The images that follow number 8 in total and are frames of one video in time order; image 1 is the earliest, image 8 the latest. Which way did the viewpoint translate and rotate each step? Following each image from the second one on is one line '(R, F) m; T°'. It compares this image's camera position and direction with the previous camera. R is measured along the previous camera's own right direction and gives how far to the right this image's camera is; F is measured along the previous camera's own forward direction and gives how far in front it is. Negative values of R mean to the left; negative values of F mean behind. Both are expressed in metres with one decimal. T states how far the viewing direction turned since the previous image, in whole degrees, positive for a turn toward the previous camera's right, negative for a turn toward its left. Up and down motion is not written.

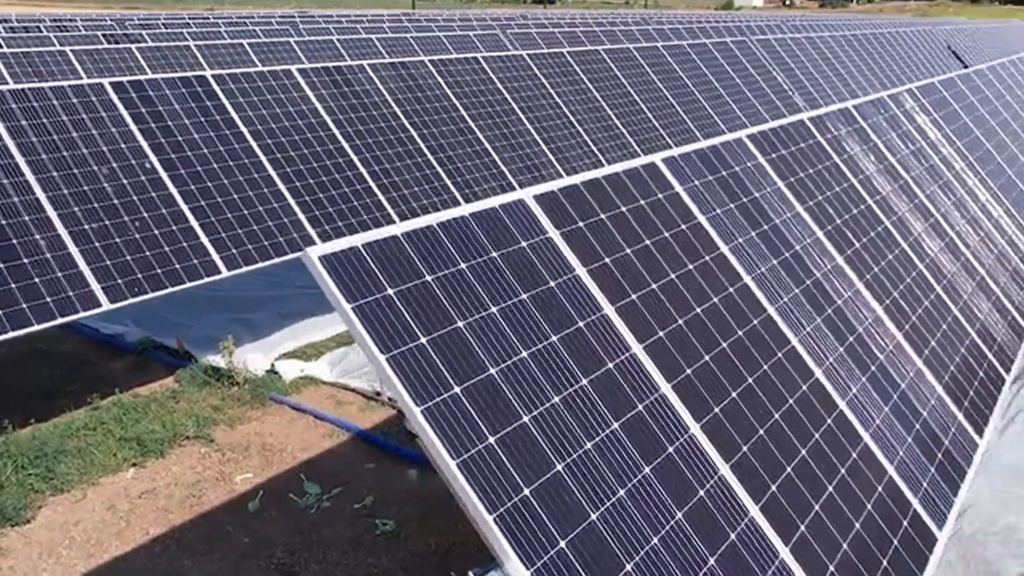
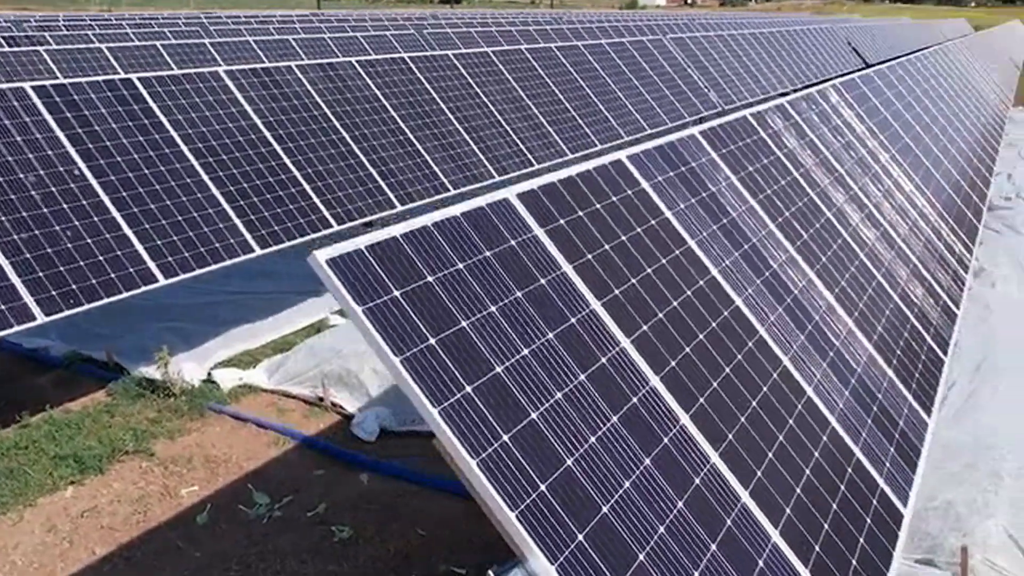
(-0.4, 0.0) m; +5°
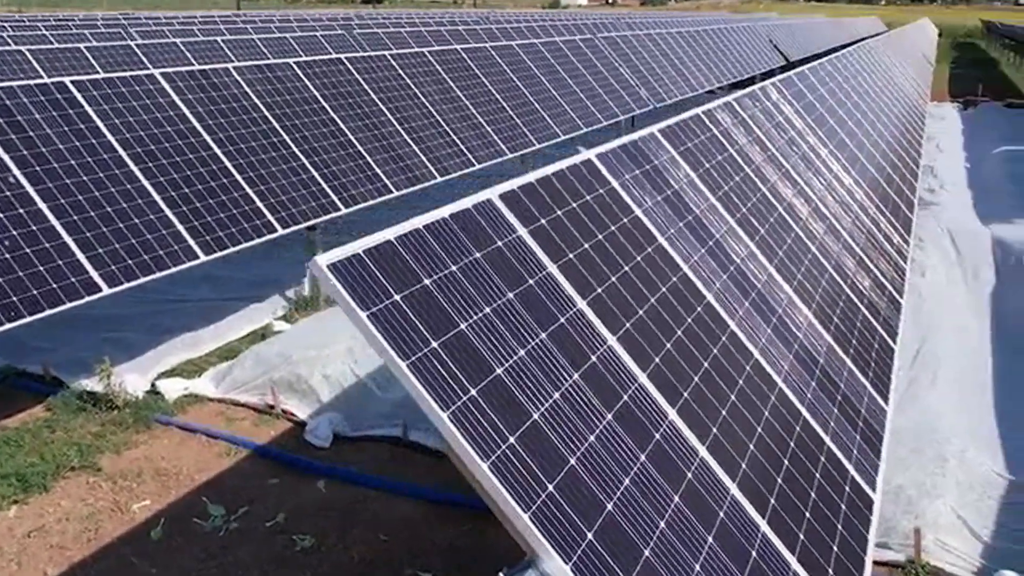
(-0.3, 0.0) m; +4°
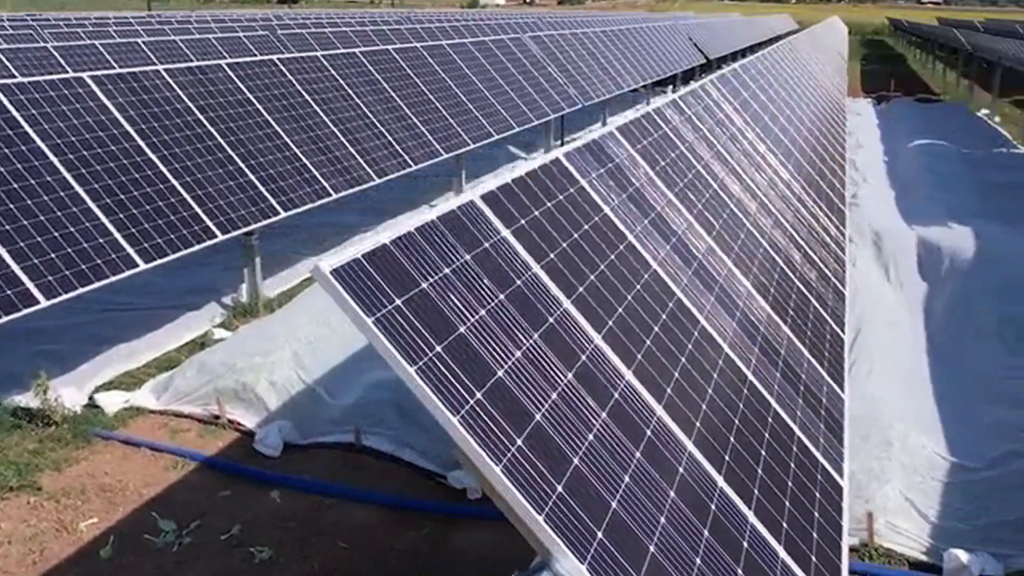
(-0.3, 0.0) m; +5°
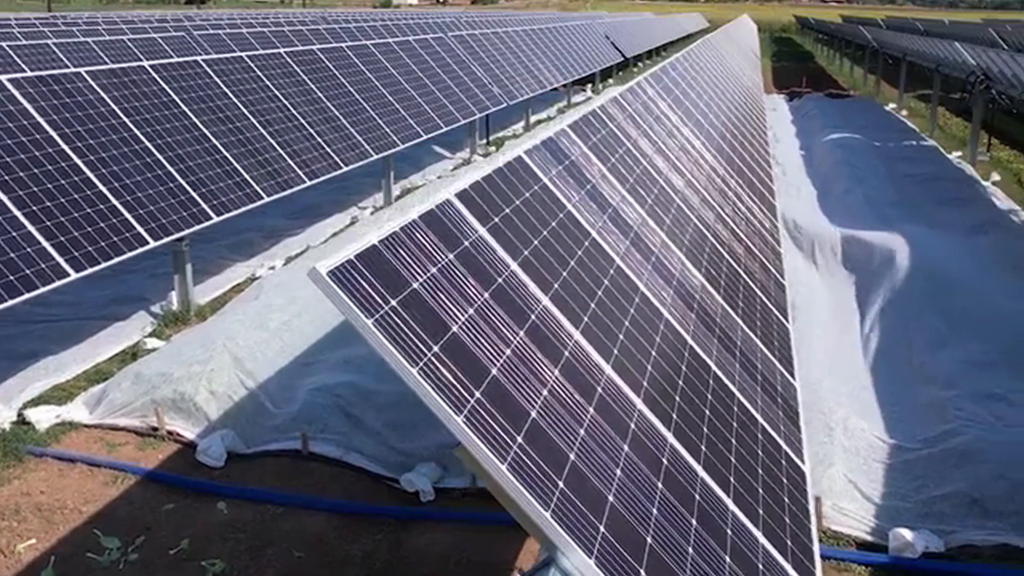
(-0.3, 0.0) m; +5°
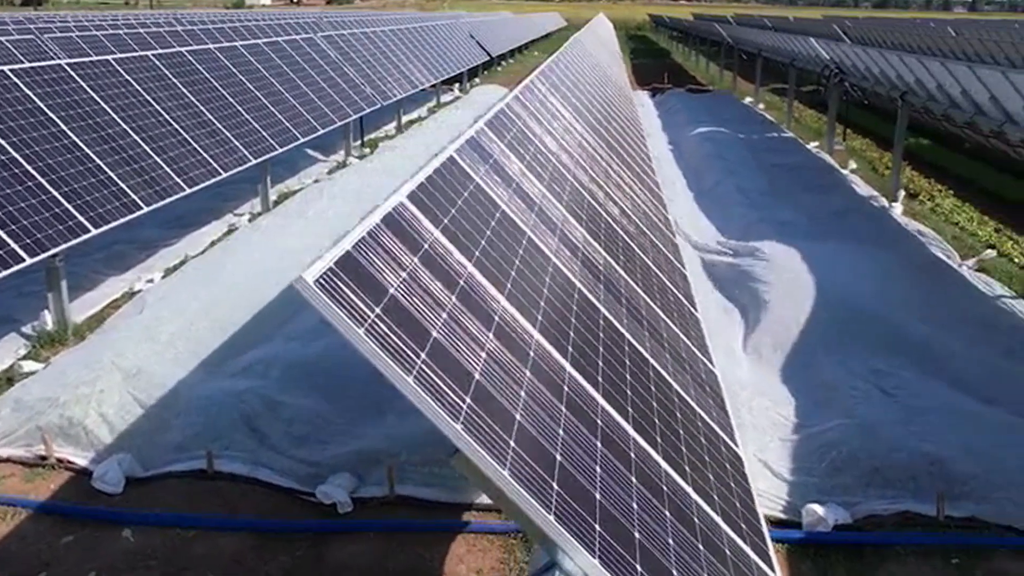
(-0.5, +0.1) m; +8°
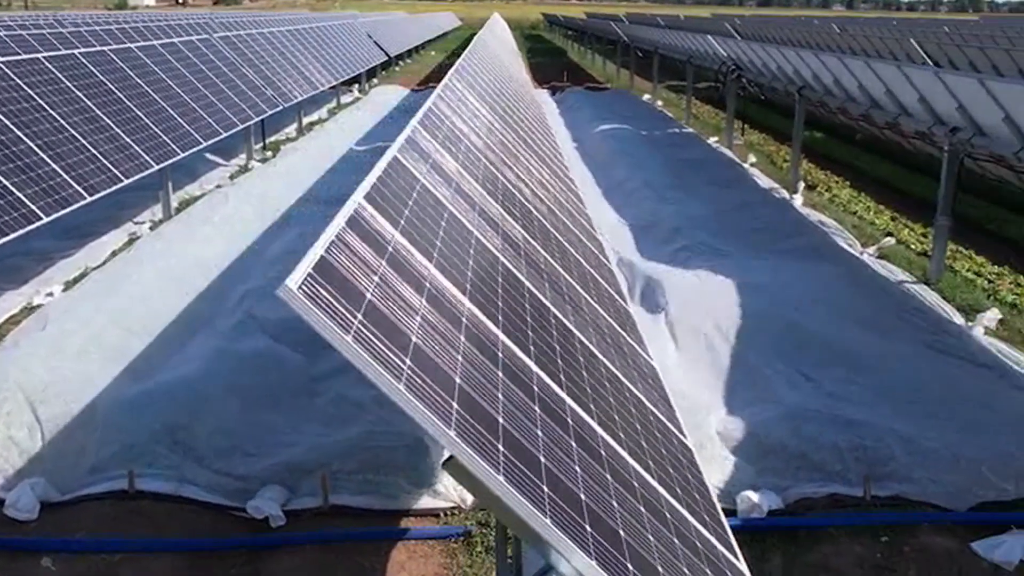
(-0.3, +0.1) m; +6°
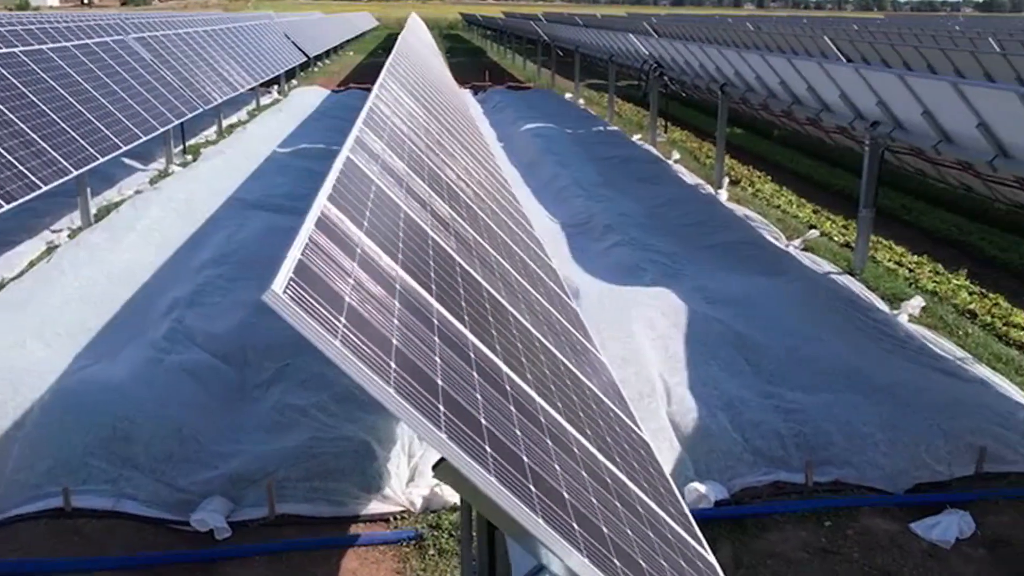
(-0.2, 0.0) m; +5°
